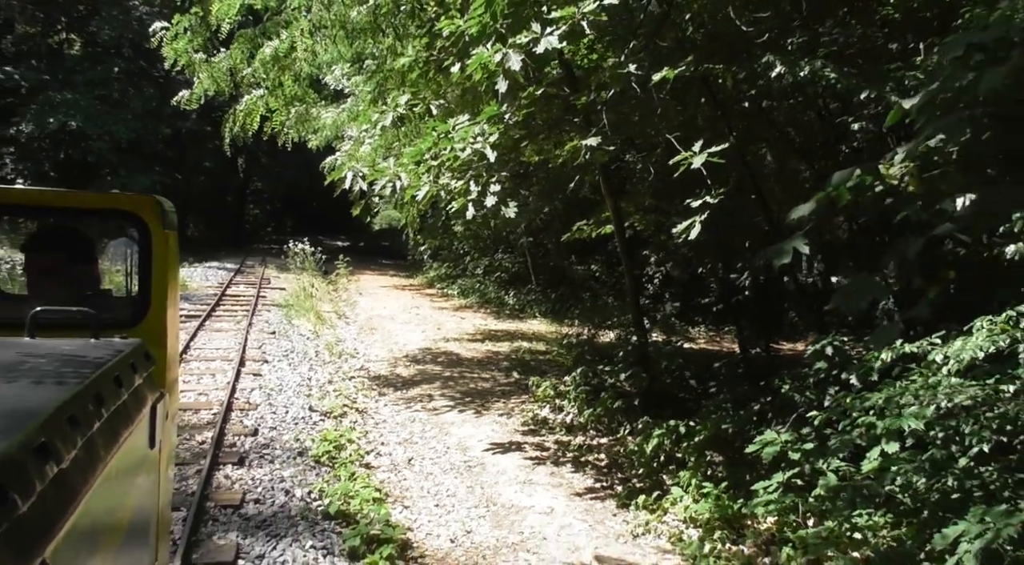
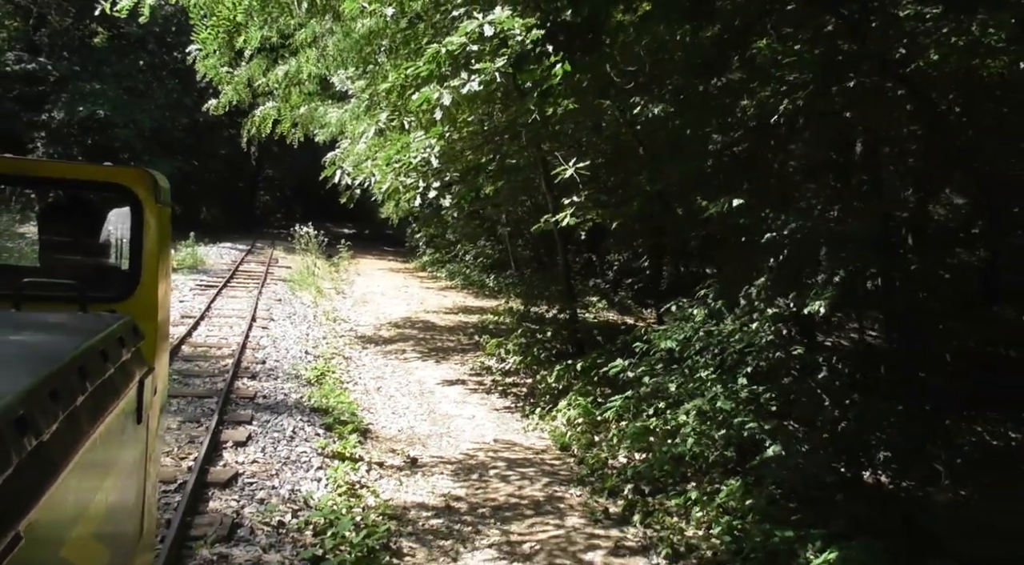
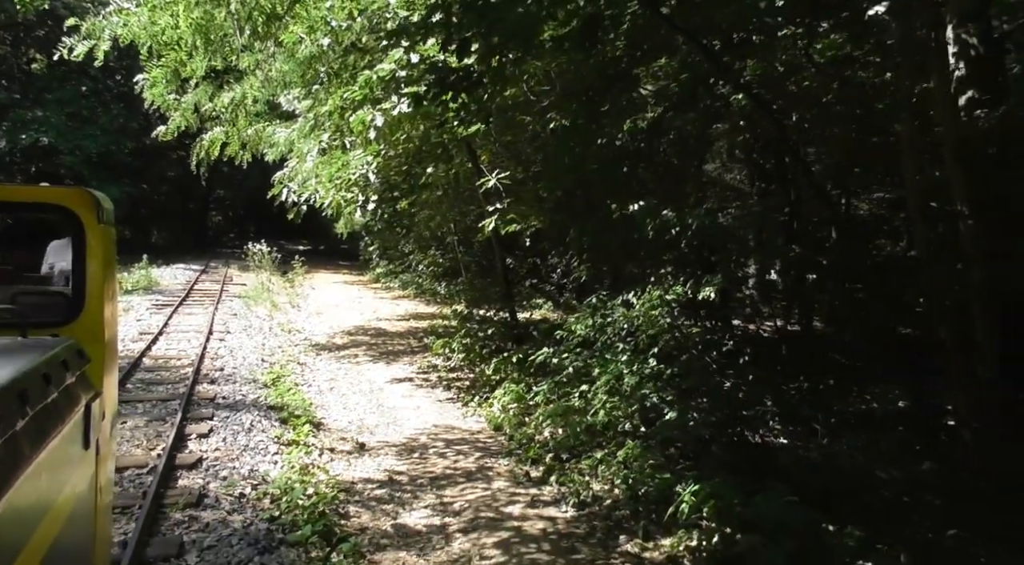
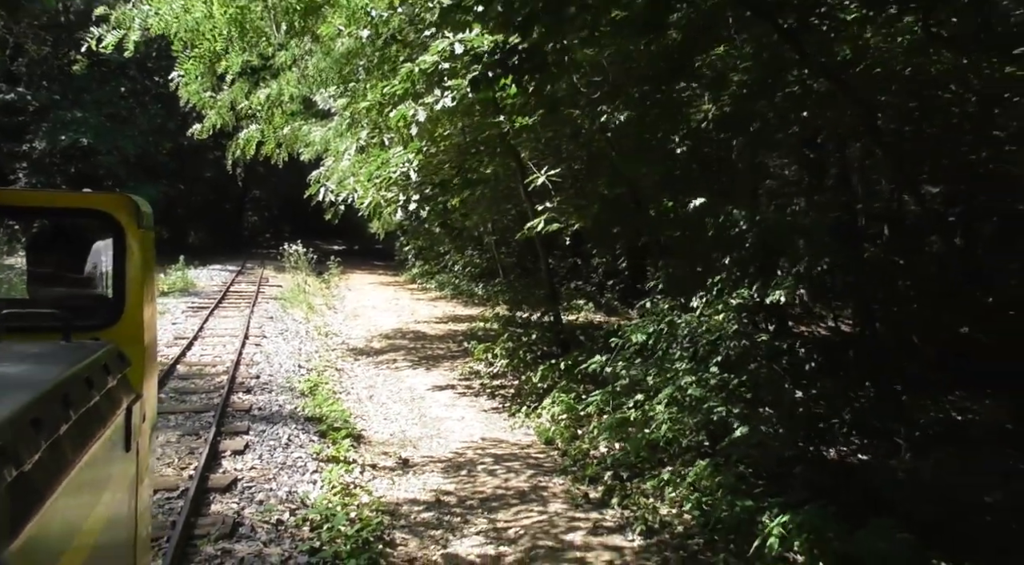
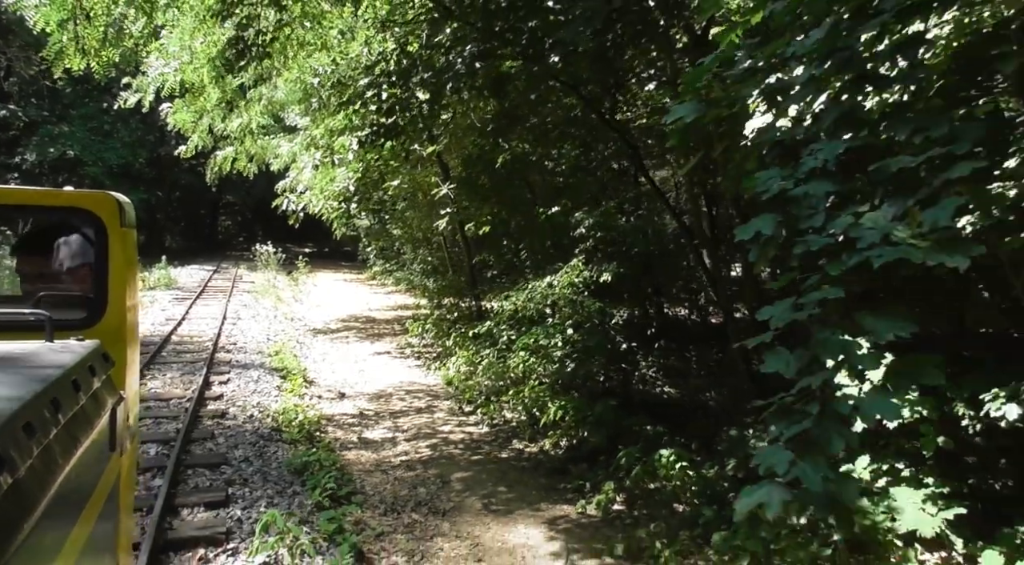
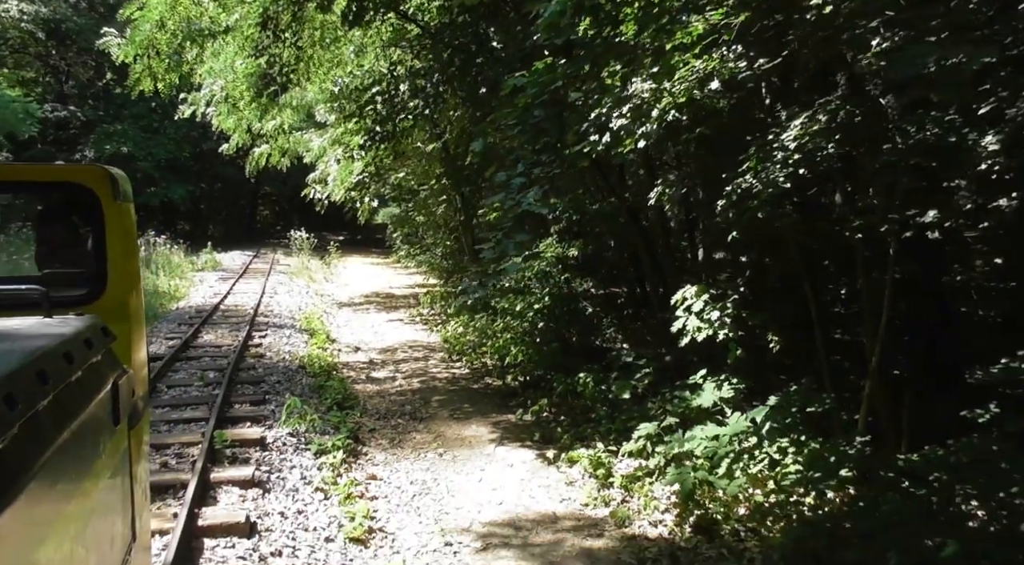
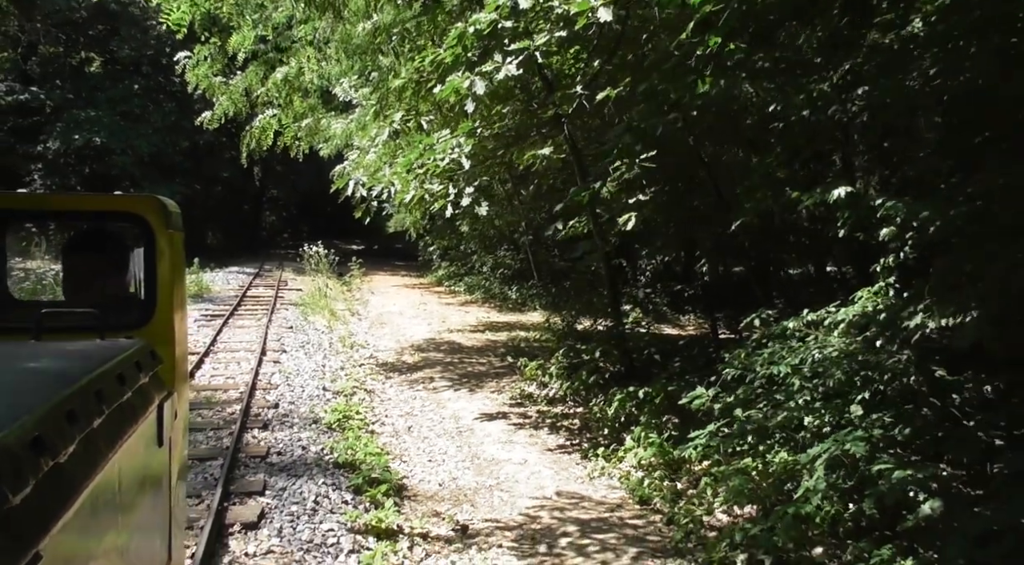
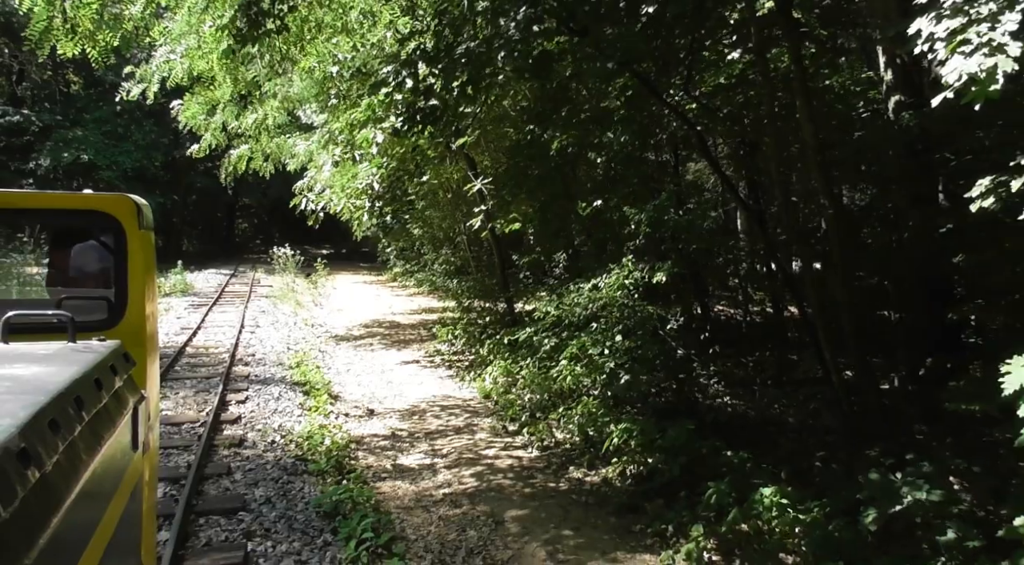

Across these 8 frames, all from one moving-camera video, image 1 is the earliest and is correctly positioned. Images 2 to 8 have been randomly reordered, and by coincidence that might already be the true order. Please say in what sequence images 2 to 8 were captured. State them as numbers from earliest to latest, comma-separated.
7, 2, 4, 3, 8, 5, 6
